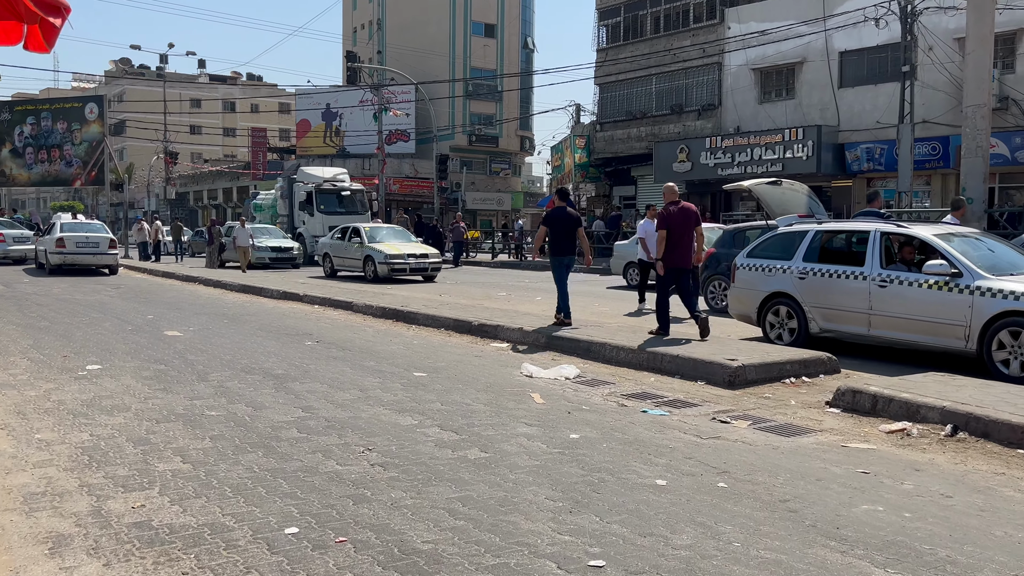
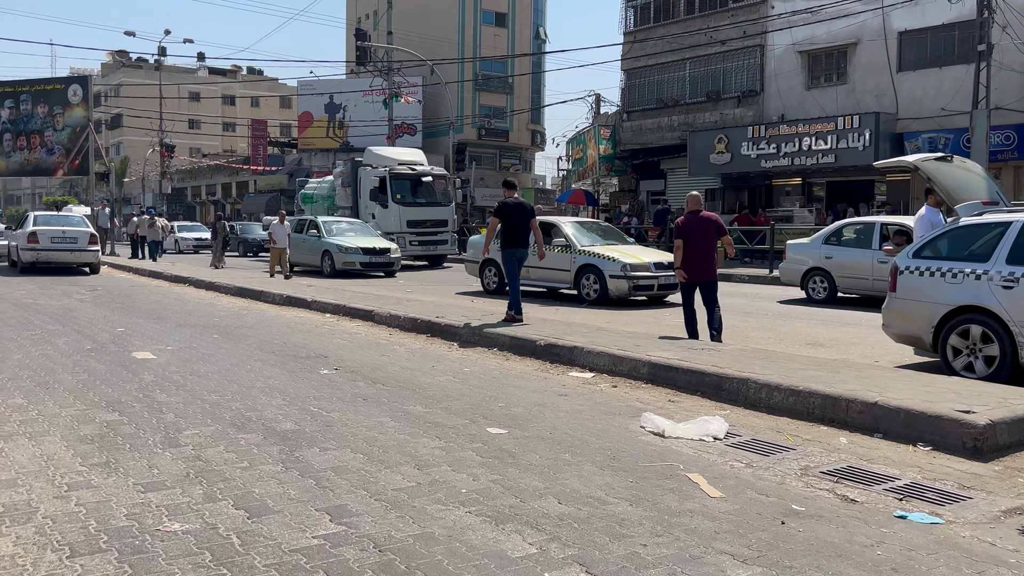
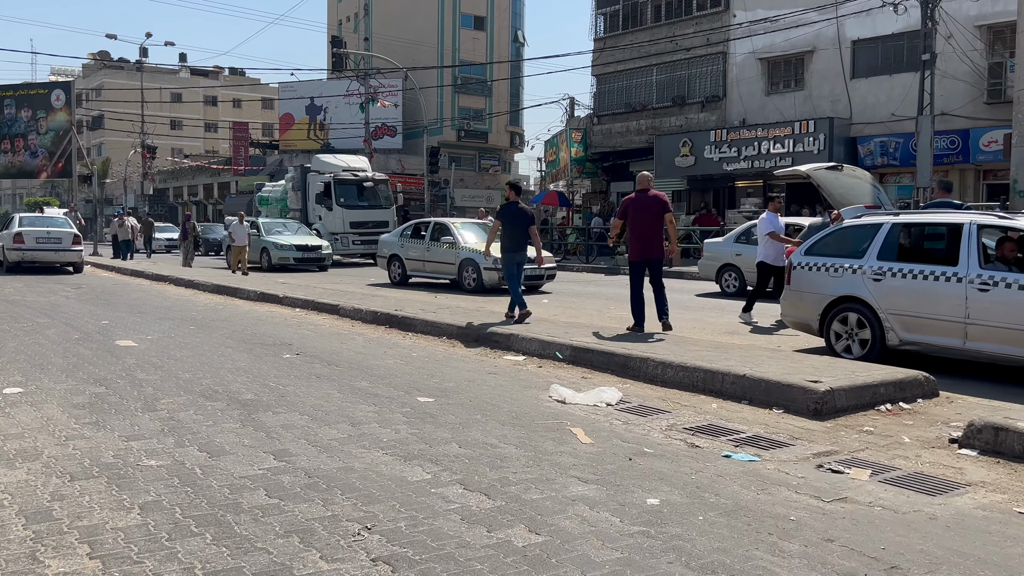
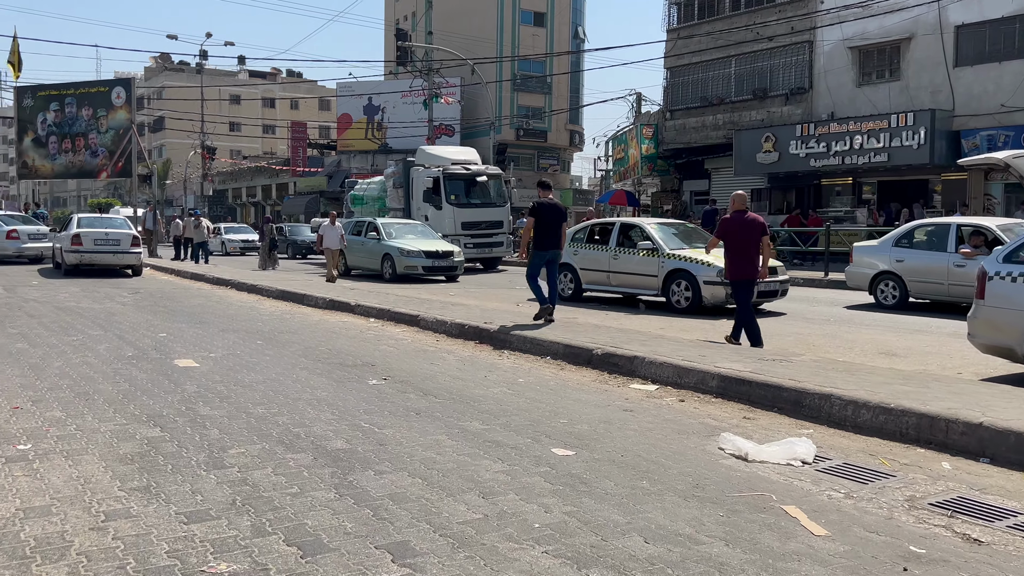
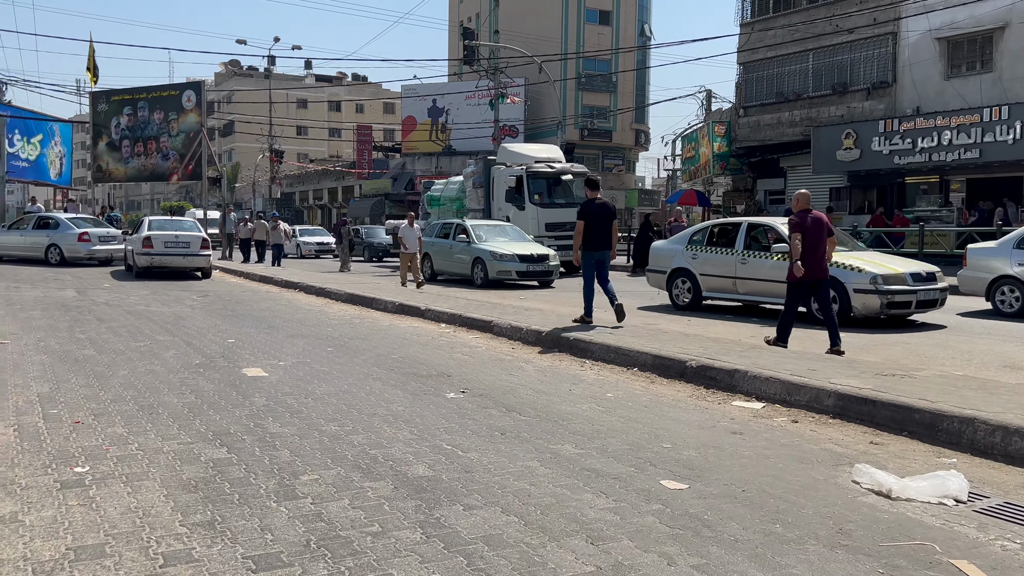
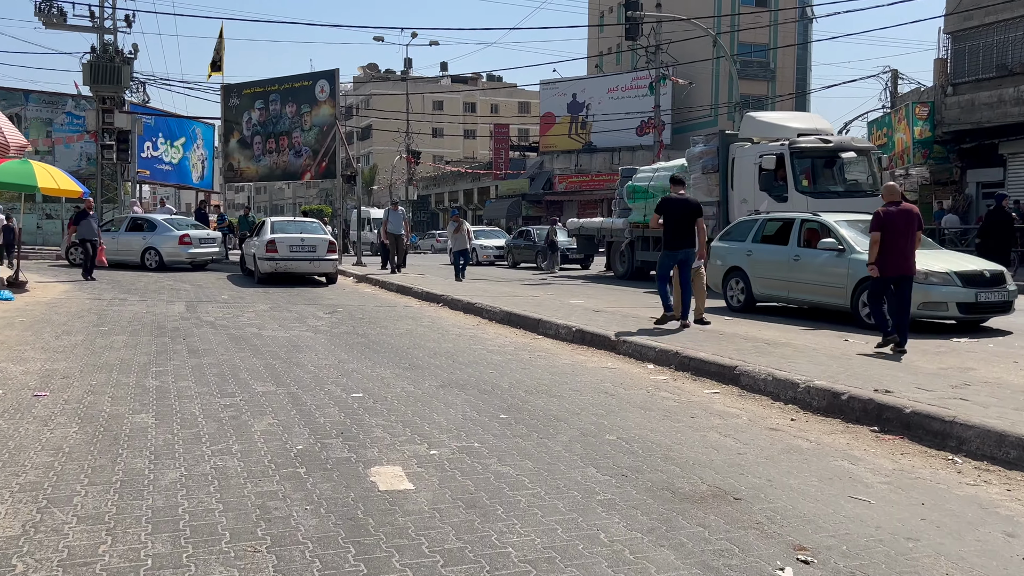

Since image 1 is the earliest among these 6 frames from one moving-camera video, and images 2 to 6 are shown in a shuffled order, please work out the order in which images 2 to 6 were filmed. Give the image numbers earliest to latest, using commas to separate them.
3, 2, 4, 5, 6
